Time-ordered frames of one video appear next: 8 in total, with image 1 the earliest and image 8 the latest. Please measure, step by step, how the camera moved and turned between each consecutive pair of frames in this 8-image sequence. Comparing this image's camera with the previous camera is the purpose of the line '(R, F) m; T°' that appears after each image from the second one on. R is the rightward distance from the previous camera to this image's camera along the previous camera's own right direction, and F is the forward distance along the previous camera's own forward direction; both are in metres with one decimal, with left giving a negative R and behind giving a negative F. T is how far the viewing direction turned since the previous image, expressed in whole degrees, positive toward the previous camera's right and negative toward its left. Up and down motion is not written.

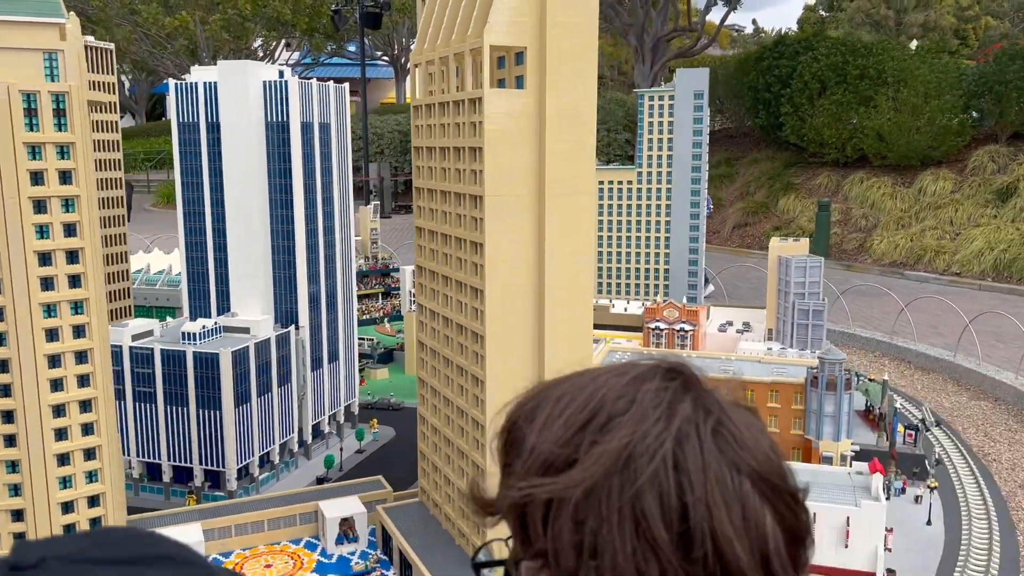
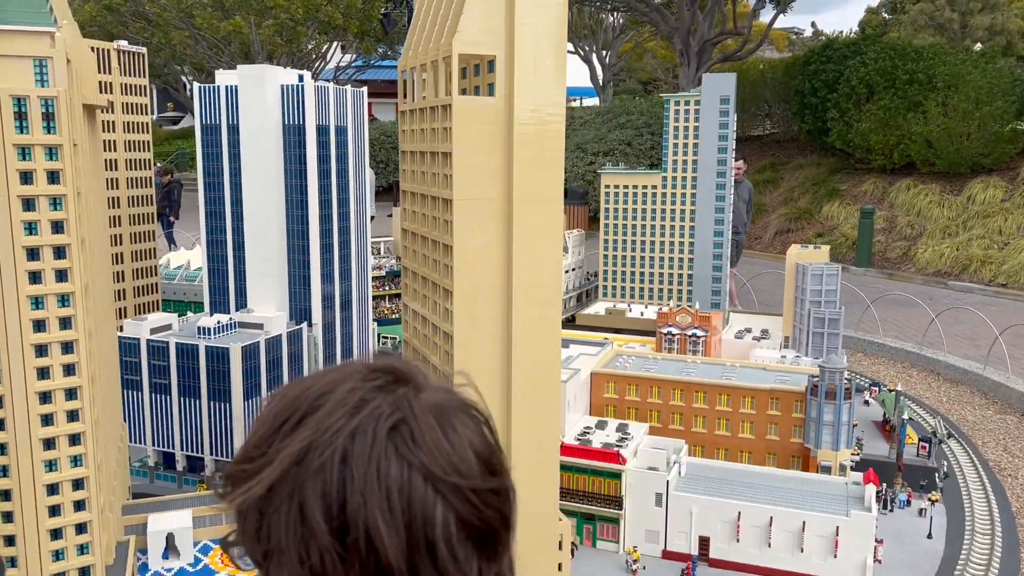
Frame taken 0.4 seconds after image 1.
(+4.1, -0.9) m; -3°
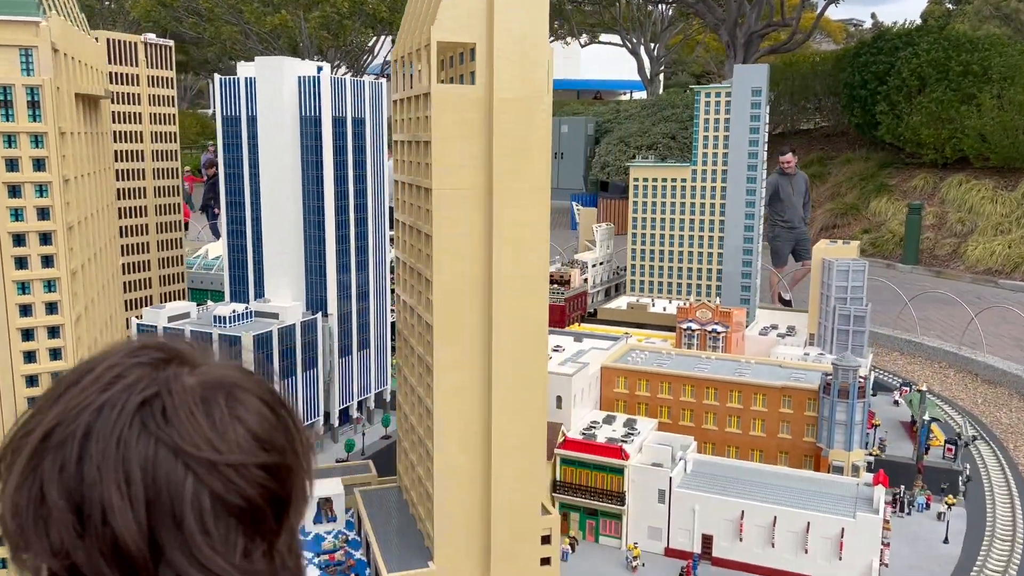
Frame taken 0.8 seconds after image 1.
(+3.4, +0.5) m; -3°
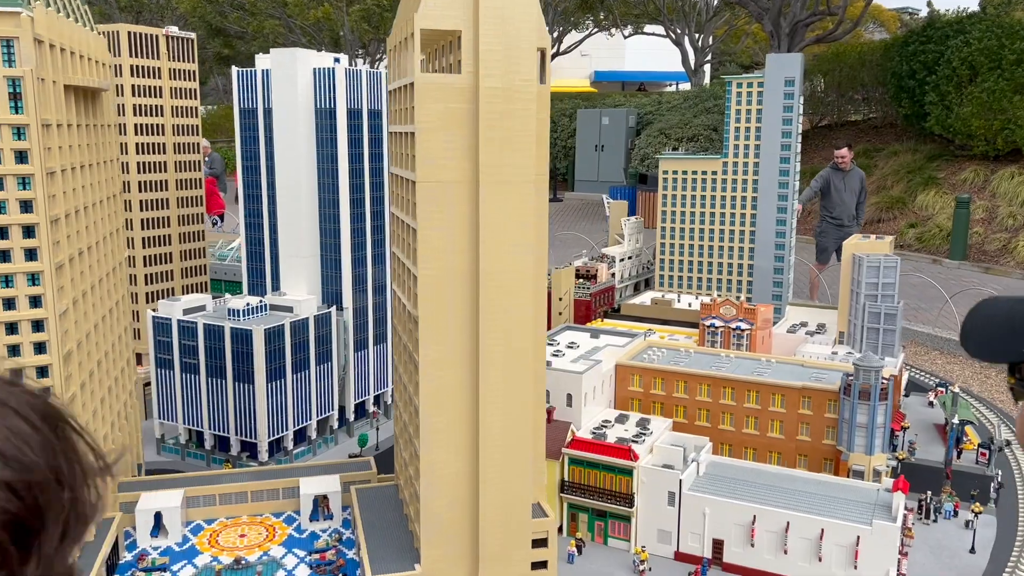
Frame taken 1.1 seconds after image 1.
(+2.7, +1.5) m; -3°
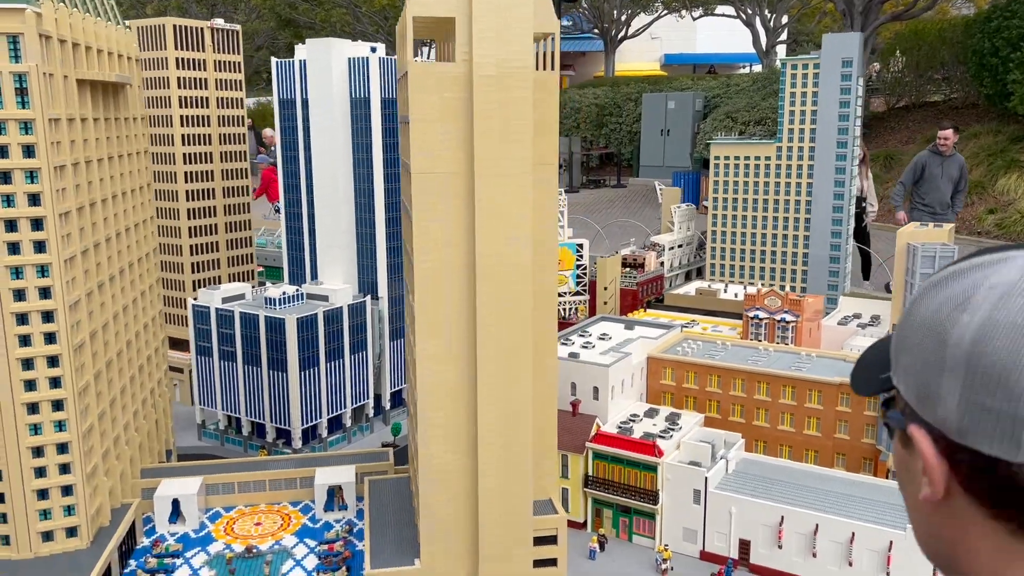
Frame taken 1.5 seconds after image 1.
(+3.4, +1.1) m; -5°
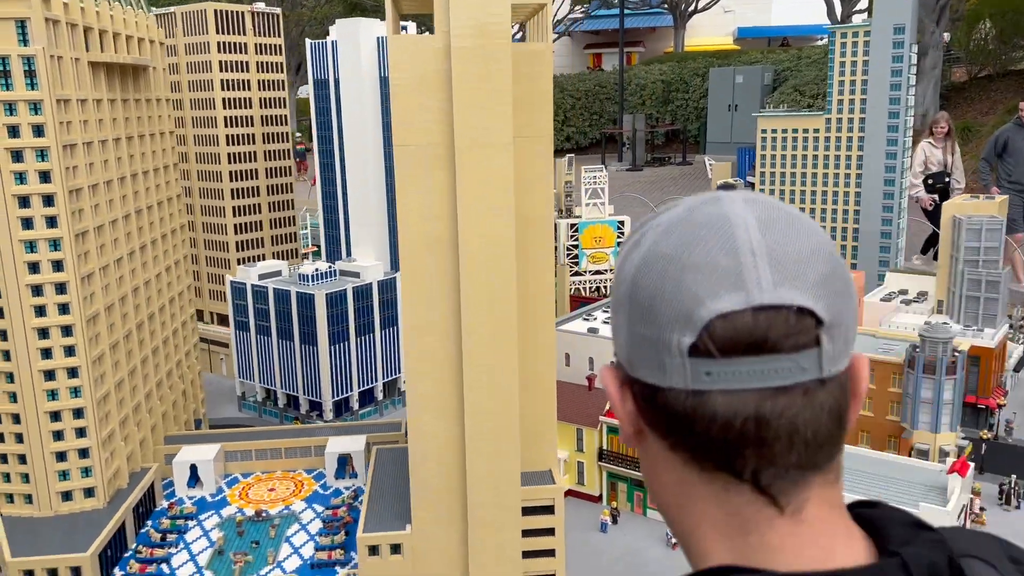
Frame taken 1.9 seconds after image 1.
(+4.3, -0.2) m; -5°
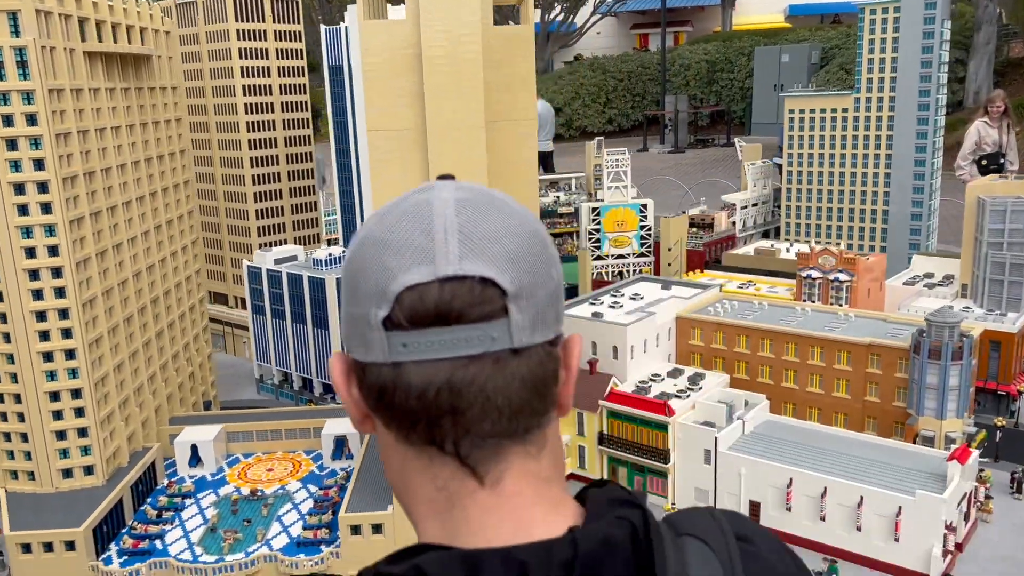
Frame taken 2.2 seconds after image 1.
(+3.5, 0.0) m; -3°
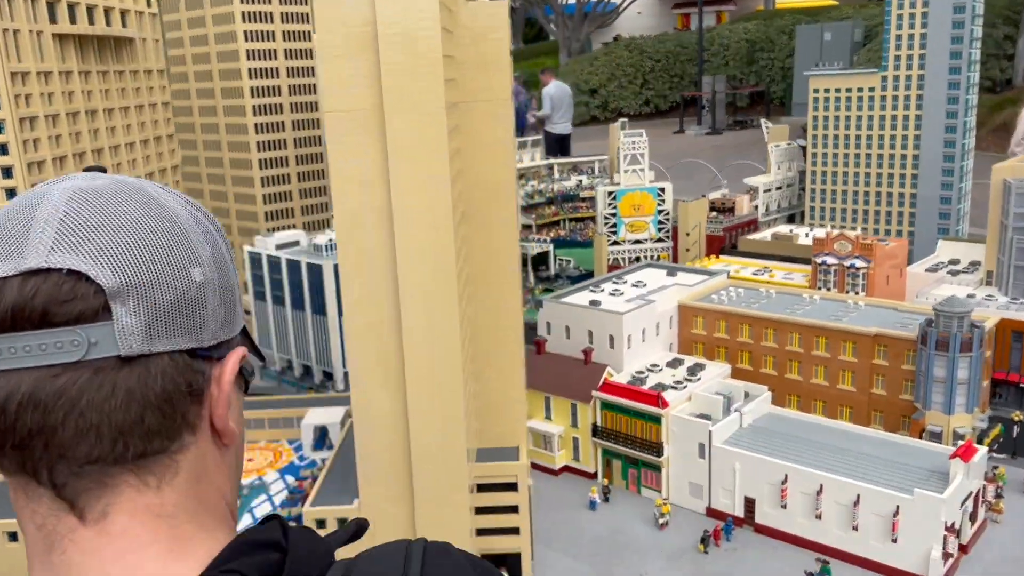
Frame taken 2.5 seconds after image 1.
(+3.6, +1.8) m; -3°
